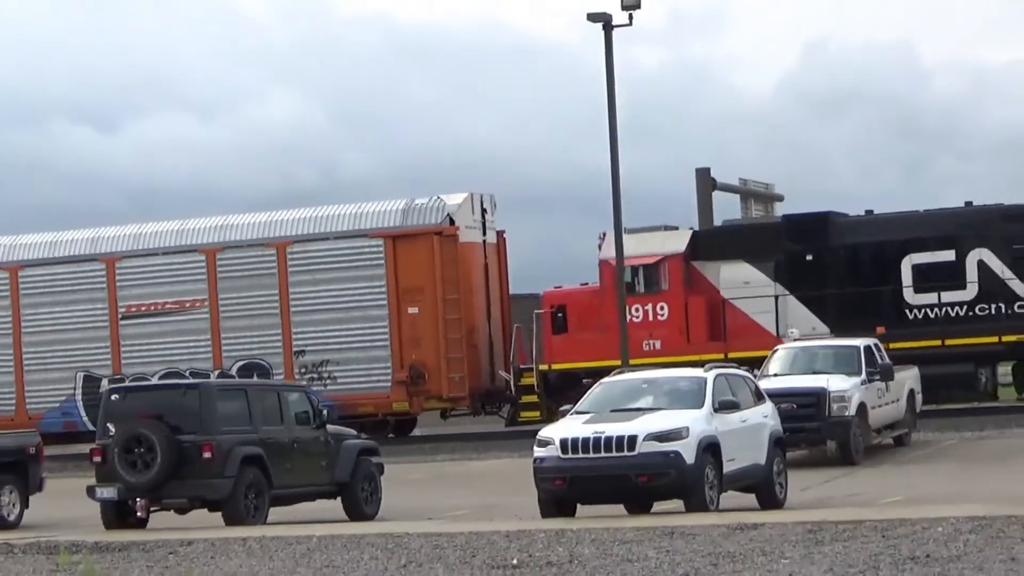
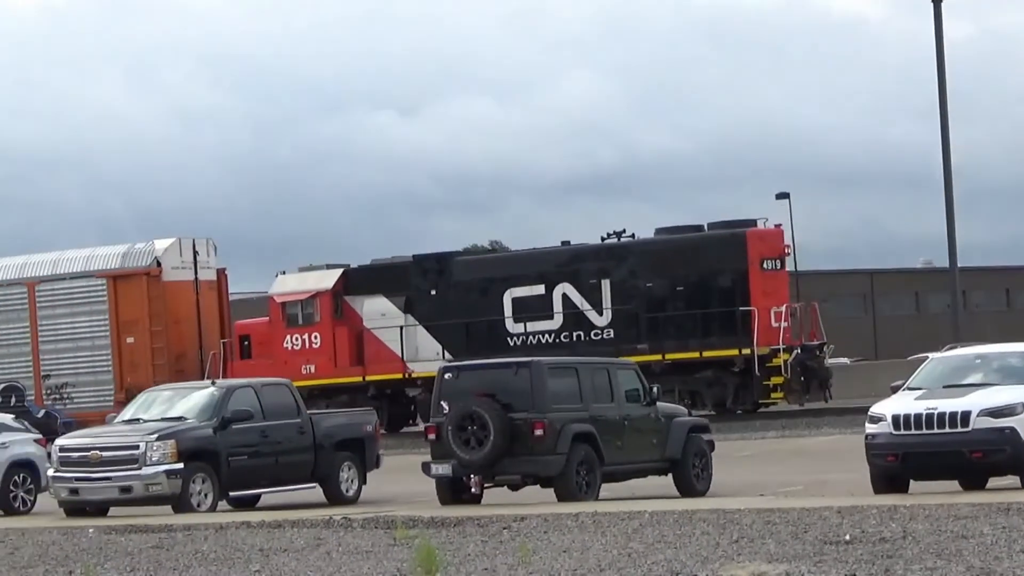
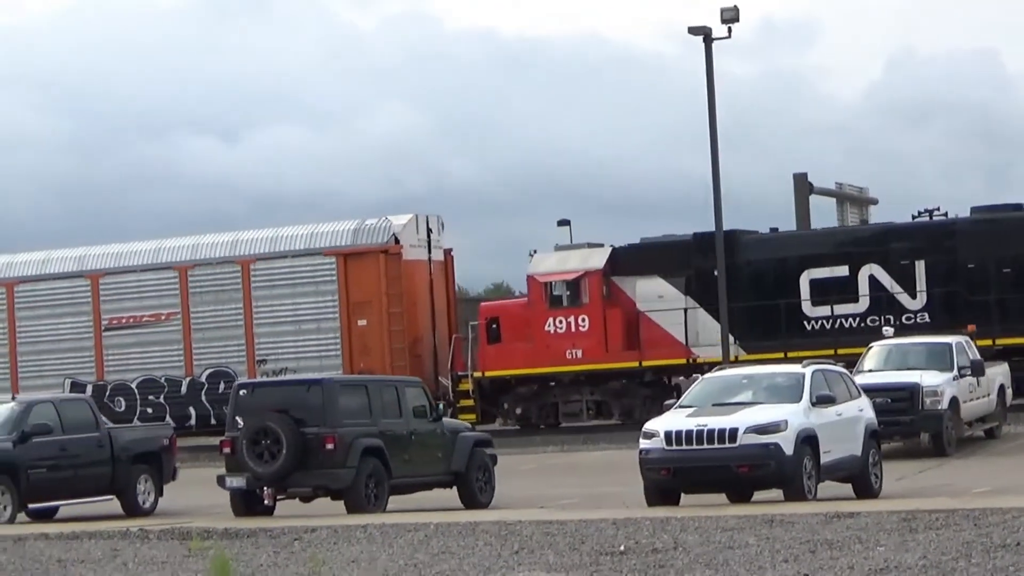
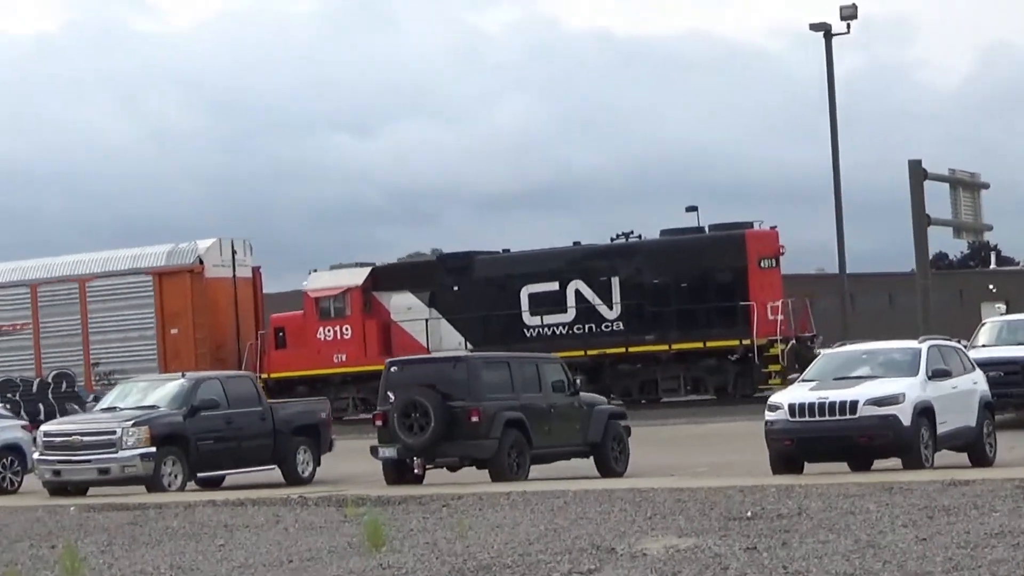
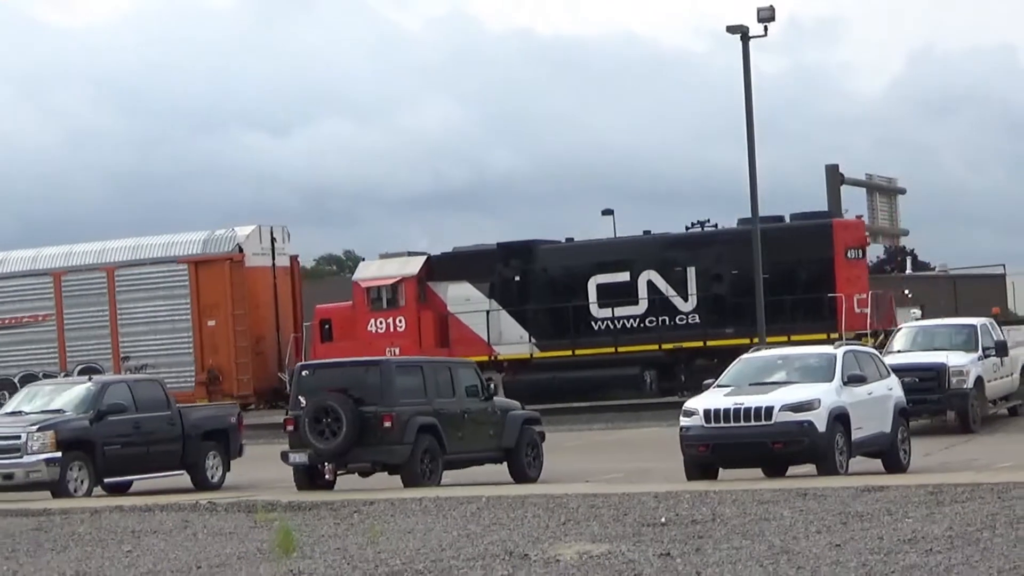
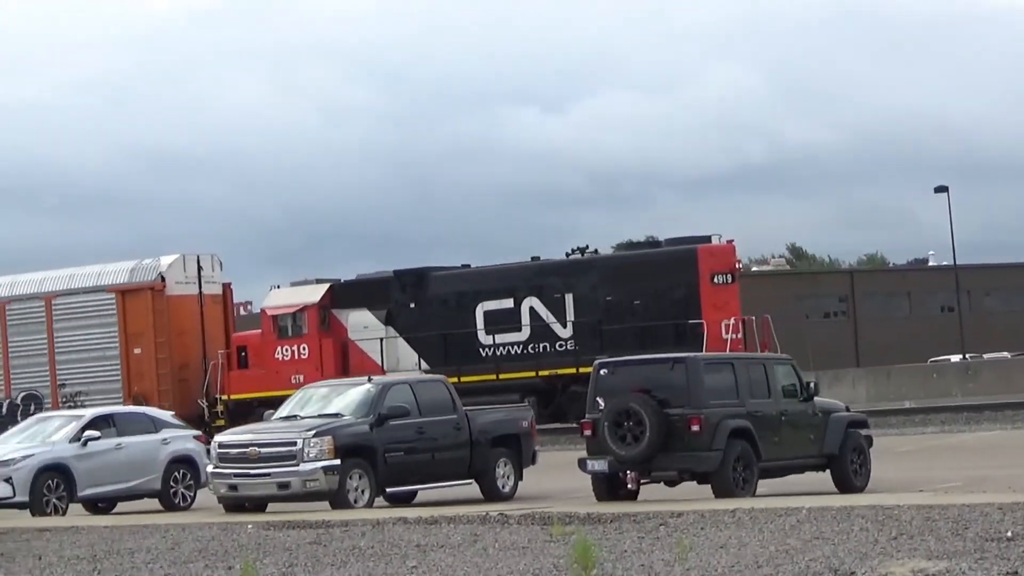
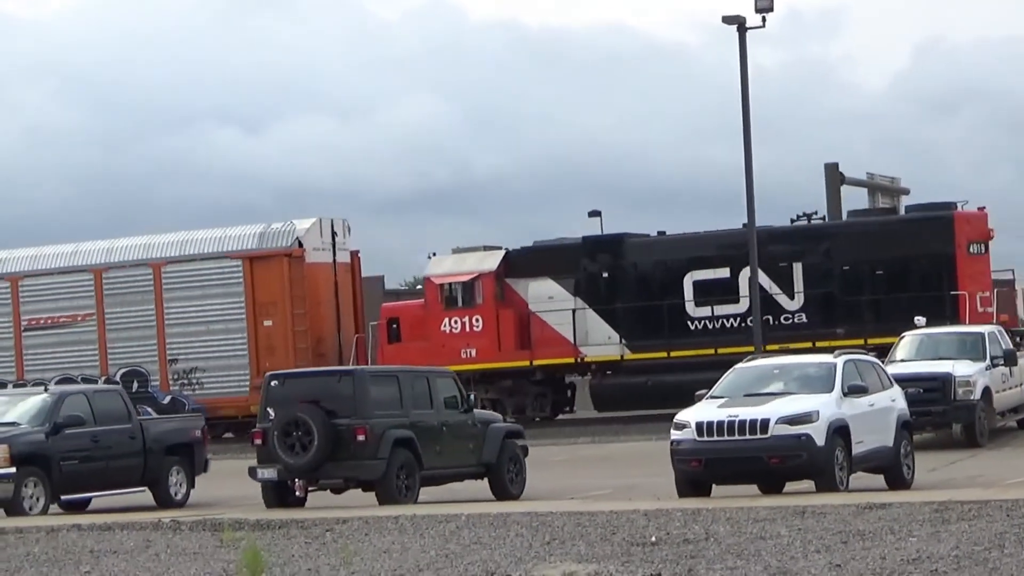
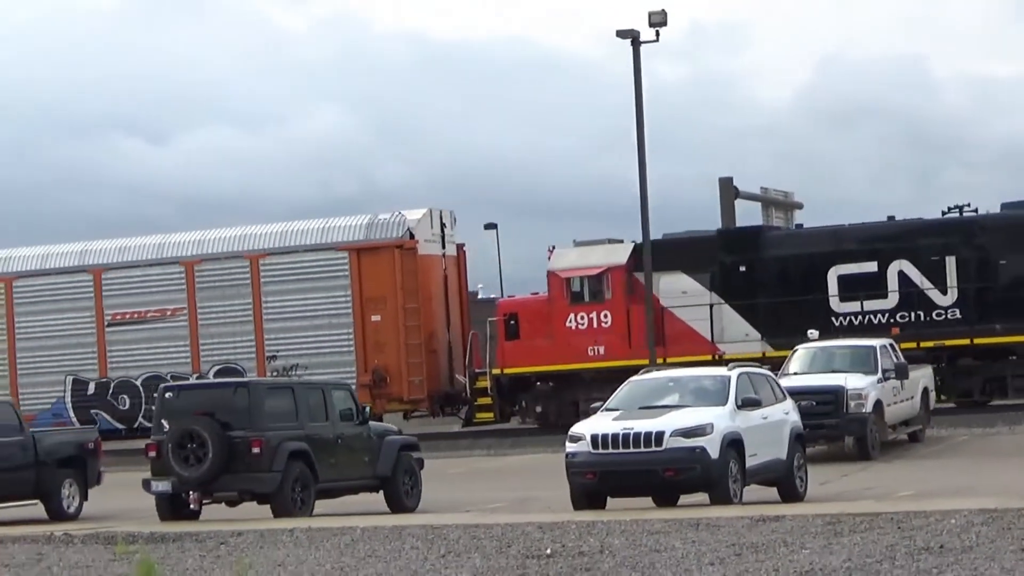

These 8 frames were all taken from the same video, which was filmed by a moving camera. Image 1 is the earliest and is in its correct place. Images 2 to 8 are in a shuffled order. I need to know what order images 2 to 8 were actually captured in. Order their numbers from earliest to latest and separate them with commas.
8, 3, 7, 5, 4, 2, 6
